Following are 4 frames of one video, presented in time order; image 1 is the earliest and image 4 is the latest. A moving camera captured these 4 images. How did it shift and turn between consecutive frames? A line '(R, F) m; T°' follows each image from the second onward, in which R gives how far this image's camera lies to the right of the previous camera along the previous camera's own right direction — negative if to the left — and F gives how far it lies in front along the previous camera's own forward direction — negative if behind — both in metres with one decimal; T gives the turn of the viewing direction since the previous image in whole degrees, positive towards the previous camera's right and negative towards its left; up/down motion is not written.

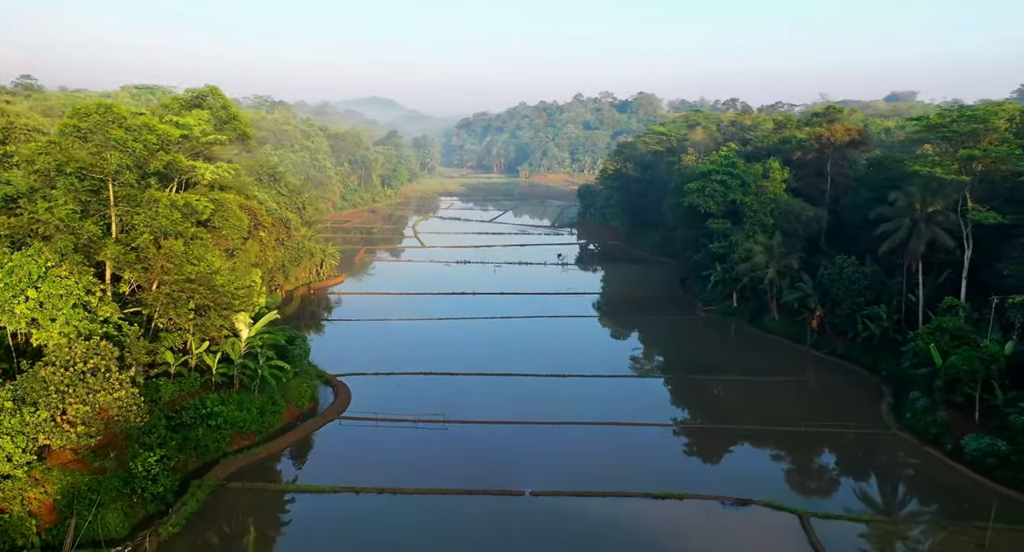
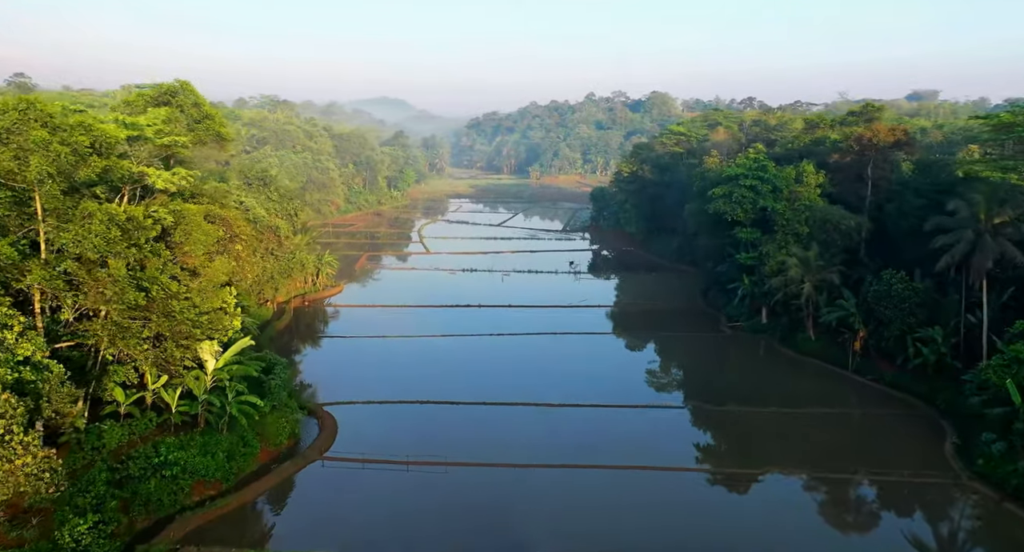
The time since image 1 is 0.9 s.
(+0.1, +2.9) m; -1°
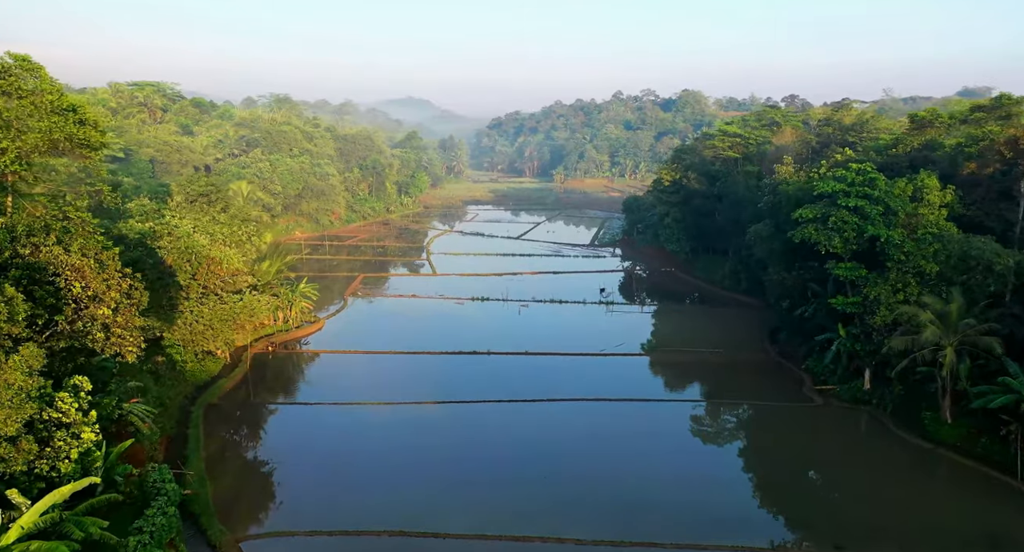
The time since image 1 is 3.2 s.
(+0.2, +8.0) m; -2°
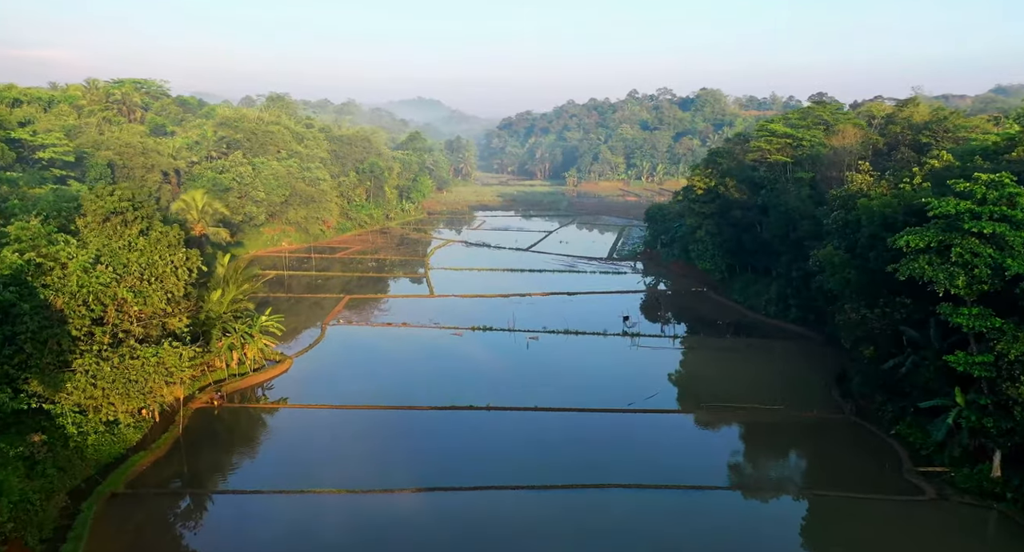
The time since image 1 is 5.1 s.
(+0.2, +6.1) m; -1°
